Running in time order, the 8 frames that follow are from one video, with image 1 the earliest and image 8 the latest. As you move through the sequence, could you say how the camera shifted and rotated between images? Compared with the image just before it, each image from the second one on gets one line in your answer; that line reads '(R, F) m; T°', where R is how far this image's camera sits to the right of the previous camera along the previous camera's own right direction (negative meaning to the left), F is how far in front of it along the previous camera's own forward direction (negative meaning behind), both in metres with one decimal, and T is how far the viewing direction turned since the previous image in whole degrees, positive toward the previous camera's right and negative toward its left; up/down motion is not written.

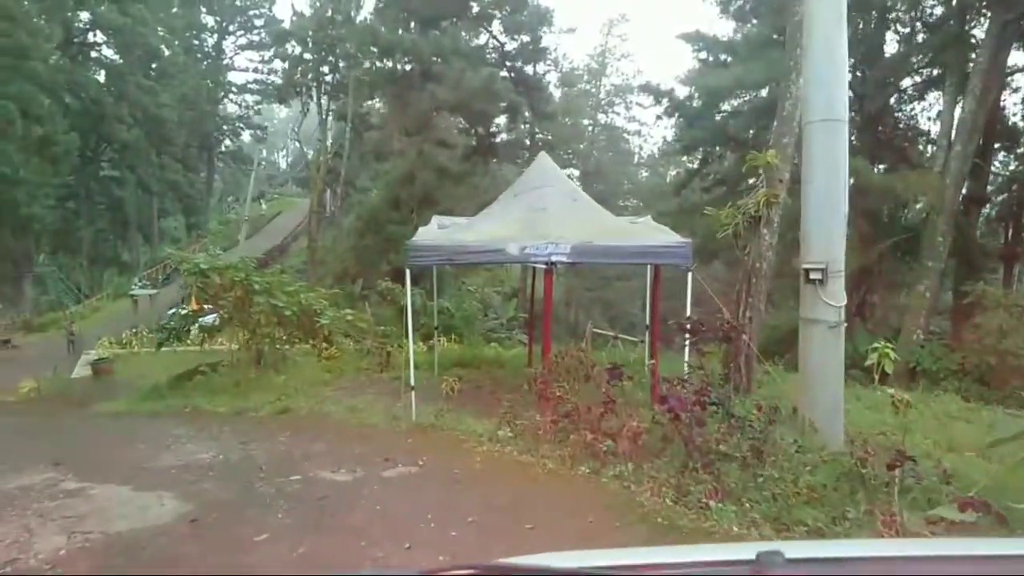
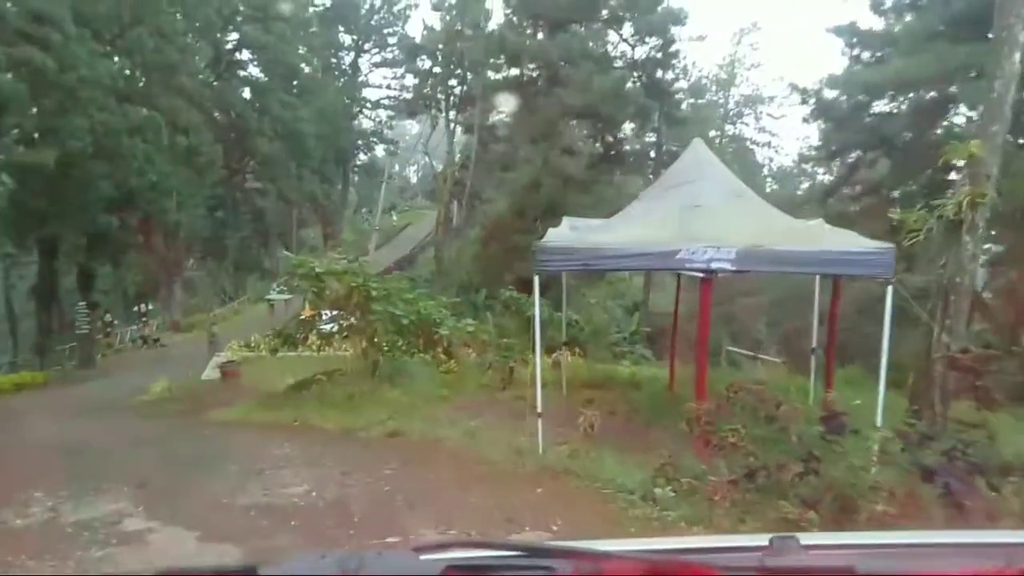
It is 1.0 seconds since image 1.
(-0.2, +1.0) m; -9°
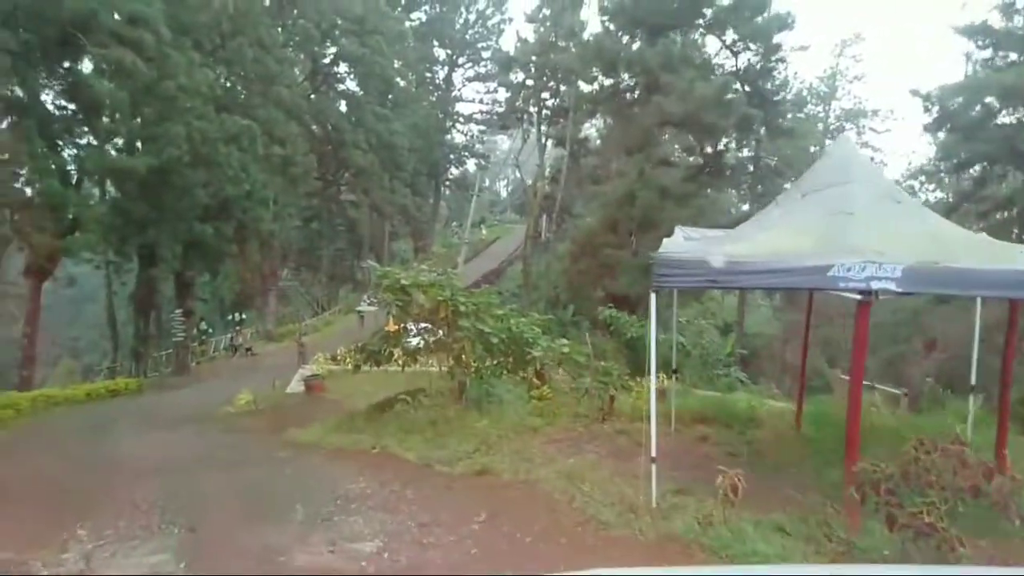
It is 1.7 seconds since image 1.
(-0.2, +0.8) m; -6°
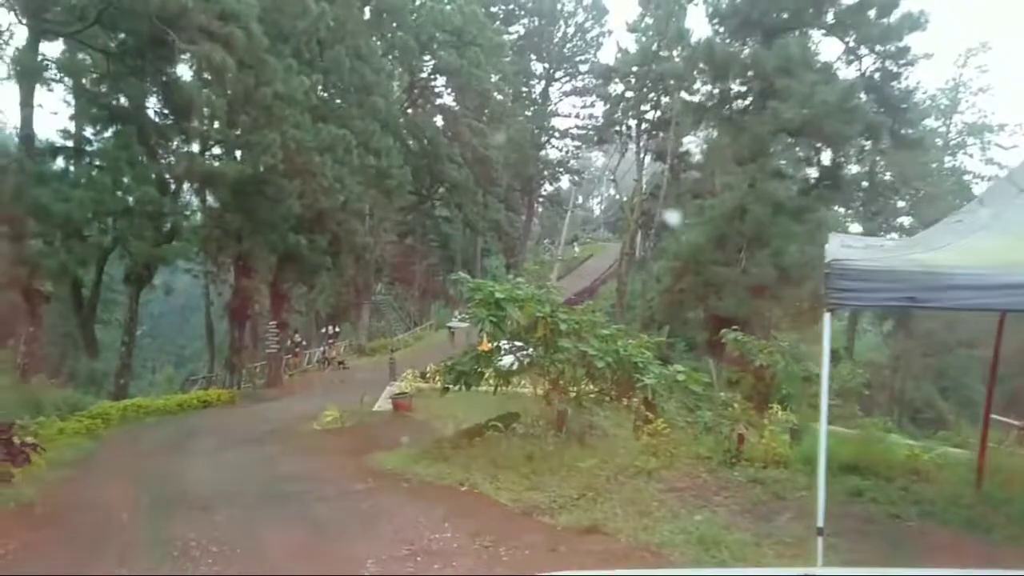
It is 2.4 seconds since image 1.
(-0.2, +0.9) m; -7°
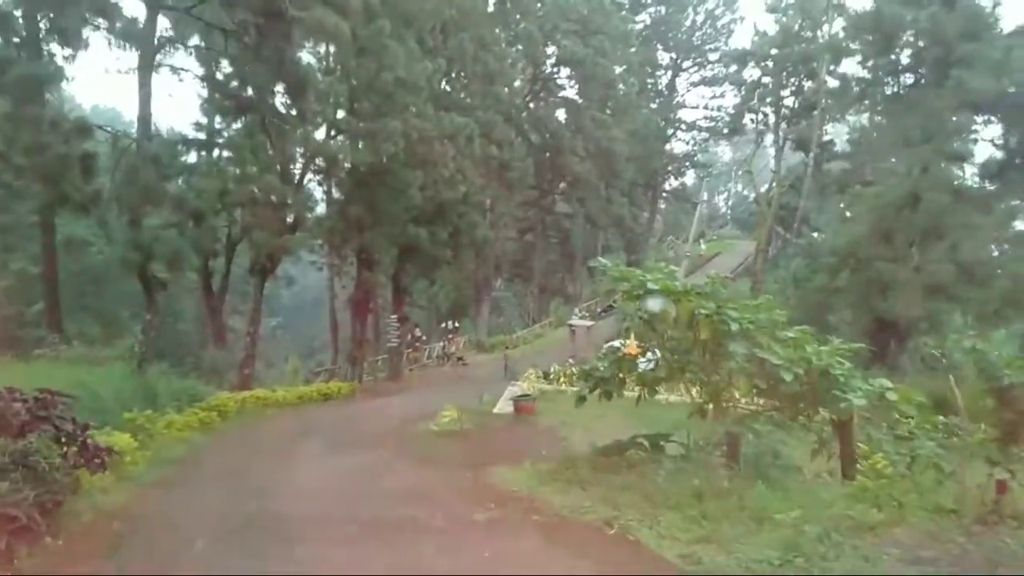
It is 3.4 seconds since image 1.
(-0.3, +1.3) m; -9°
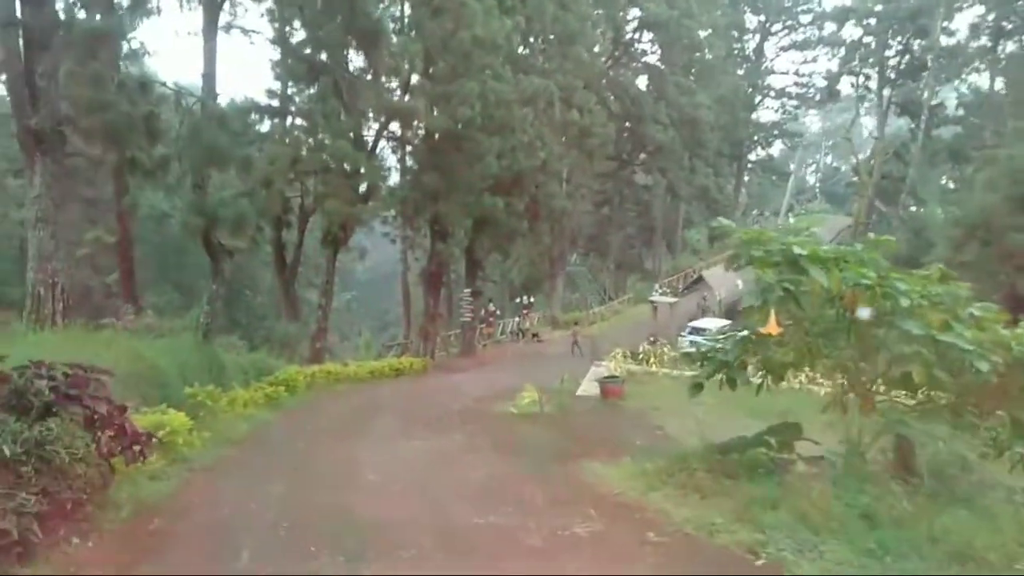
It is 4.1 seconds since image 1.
(-0.3, +1.1) m; -5°
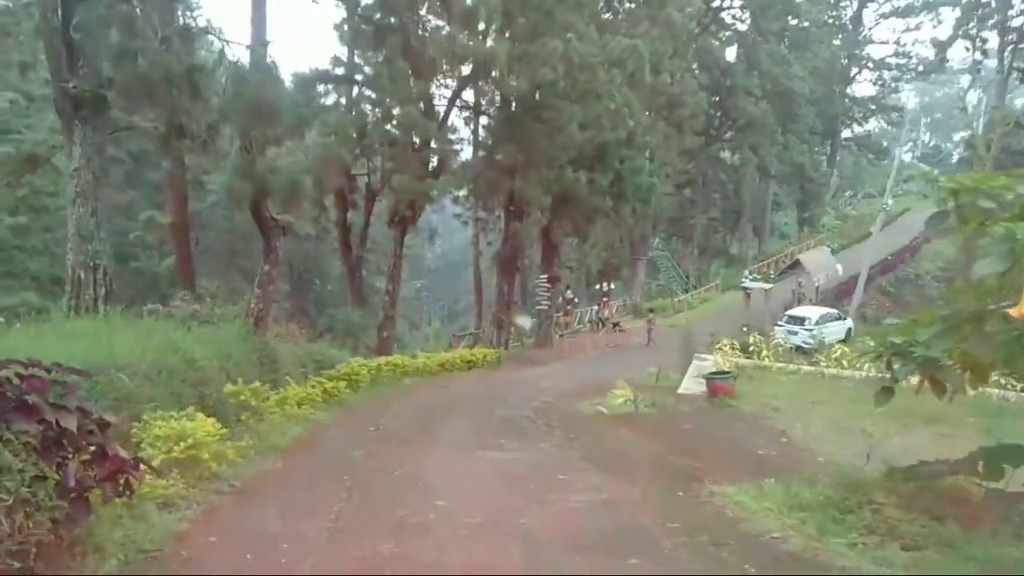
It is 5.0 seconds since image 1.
(-0.3, +1.6) m; -5°
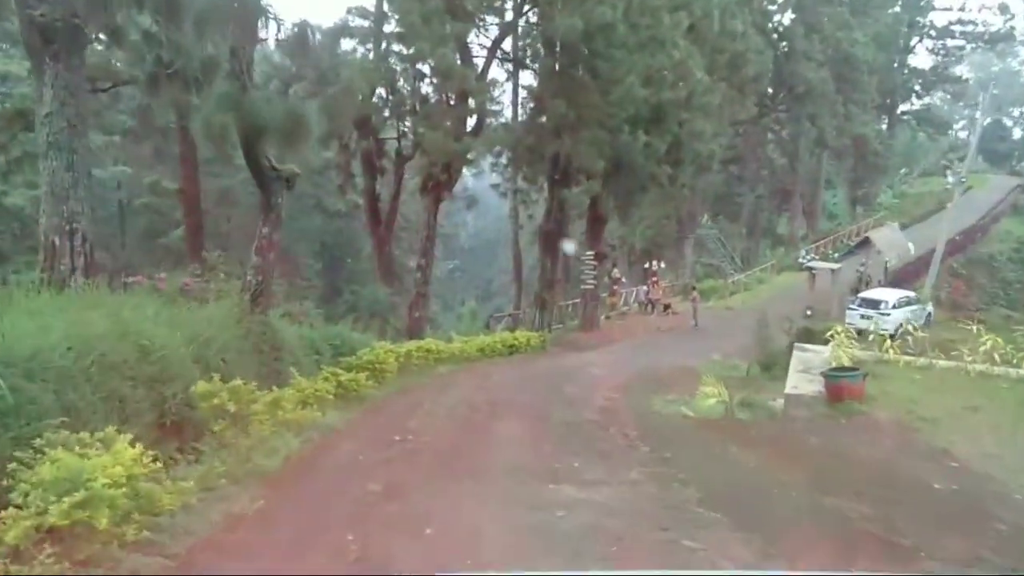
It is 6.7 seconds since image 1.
(-0.4, +2.3) m; -2°
